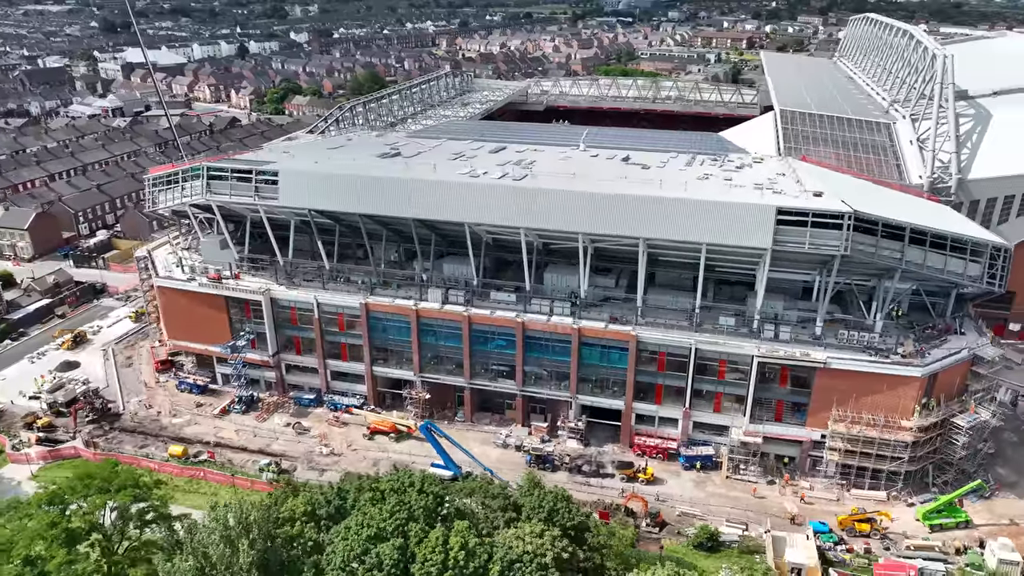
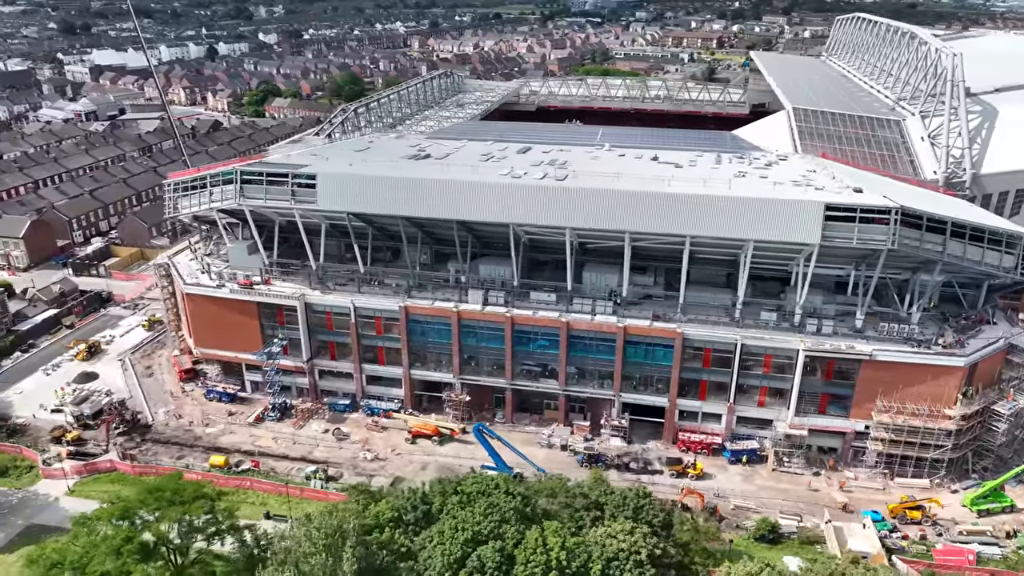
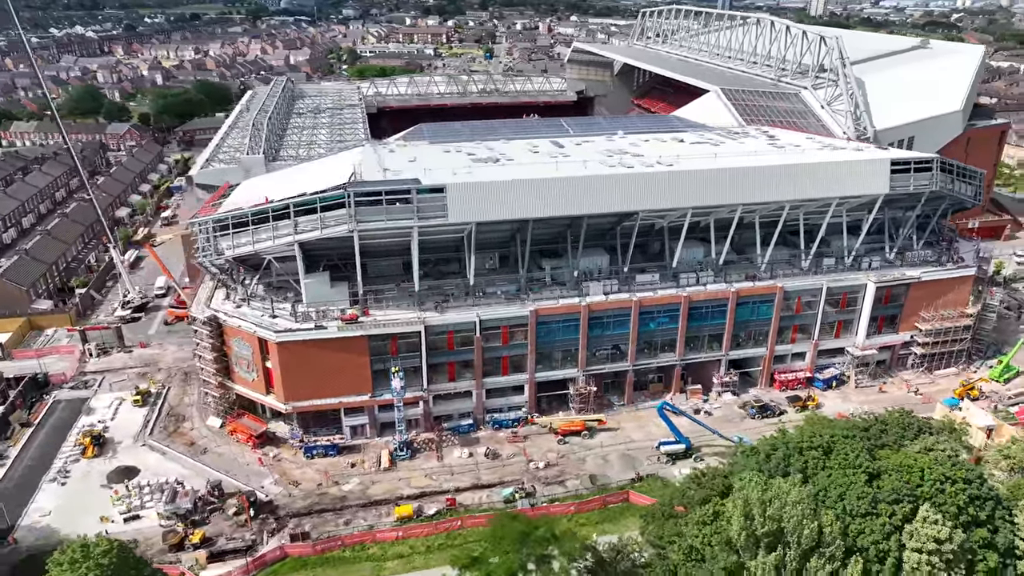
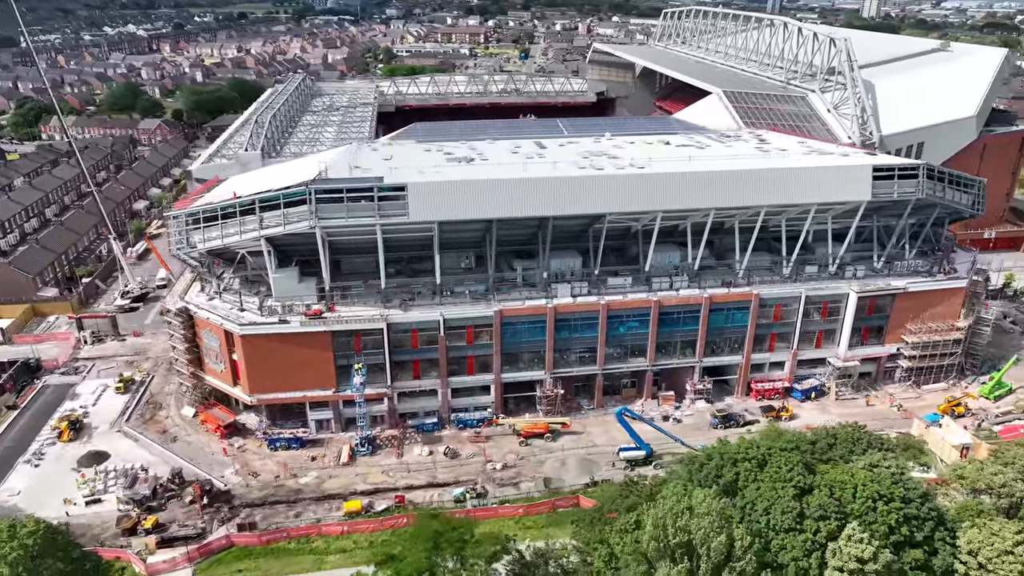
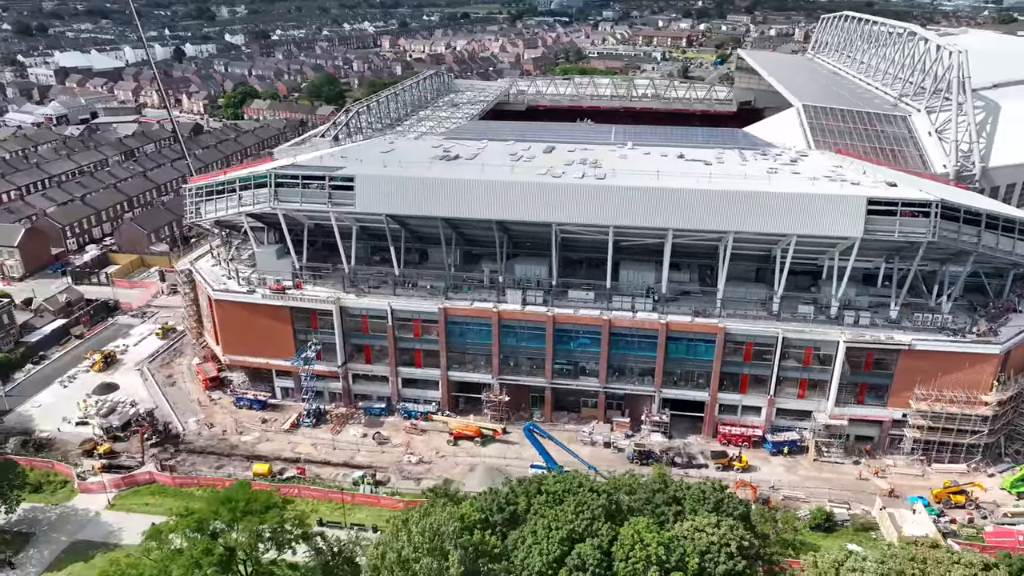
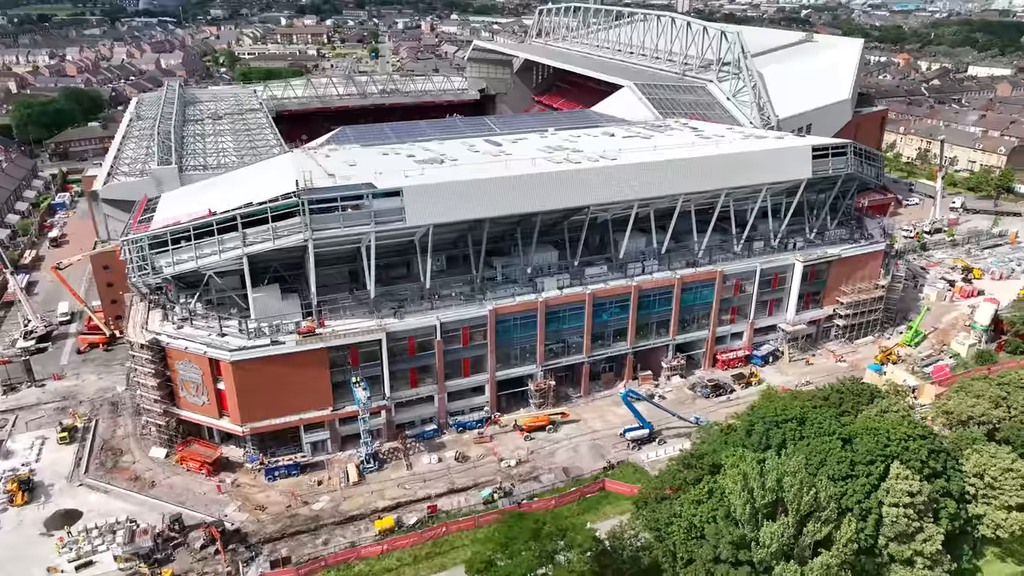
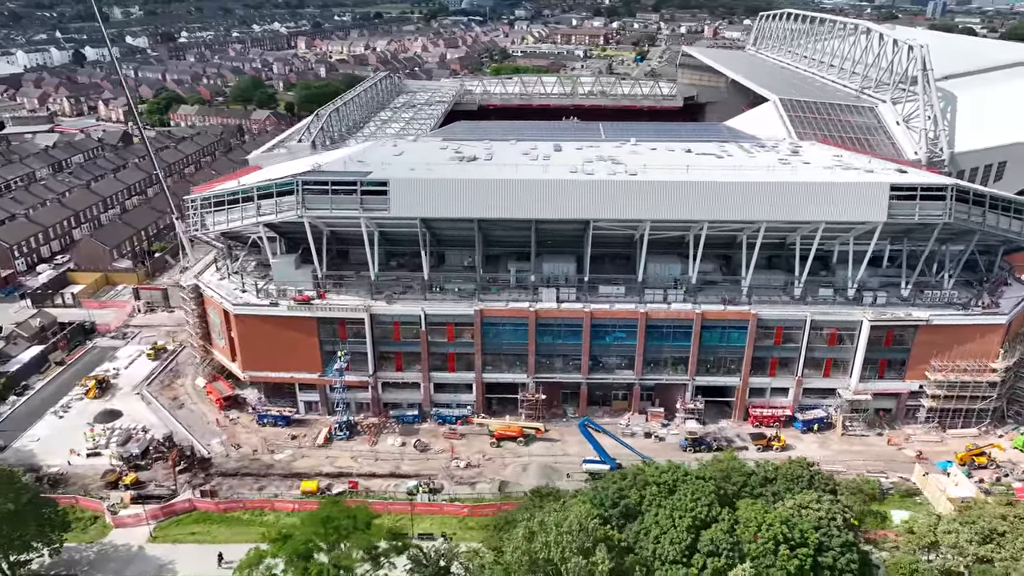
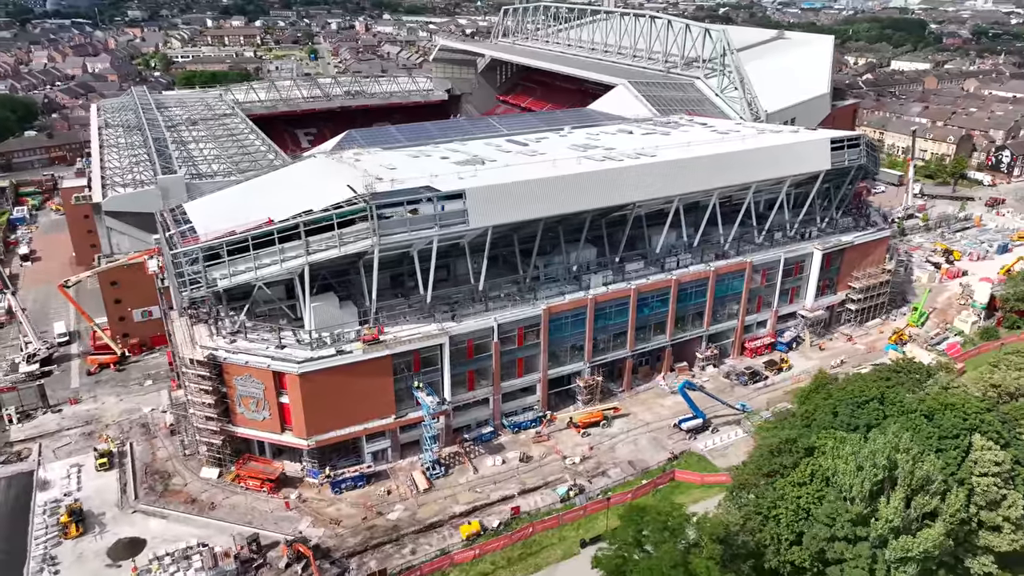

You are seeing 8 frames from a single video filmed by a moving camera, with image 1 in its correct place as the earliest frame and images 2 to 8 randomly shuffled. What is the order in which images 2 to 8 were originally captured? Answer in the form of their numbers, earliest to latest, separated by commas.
2, 5, 7, 4, 3, 6, 8
